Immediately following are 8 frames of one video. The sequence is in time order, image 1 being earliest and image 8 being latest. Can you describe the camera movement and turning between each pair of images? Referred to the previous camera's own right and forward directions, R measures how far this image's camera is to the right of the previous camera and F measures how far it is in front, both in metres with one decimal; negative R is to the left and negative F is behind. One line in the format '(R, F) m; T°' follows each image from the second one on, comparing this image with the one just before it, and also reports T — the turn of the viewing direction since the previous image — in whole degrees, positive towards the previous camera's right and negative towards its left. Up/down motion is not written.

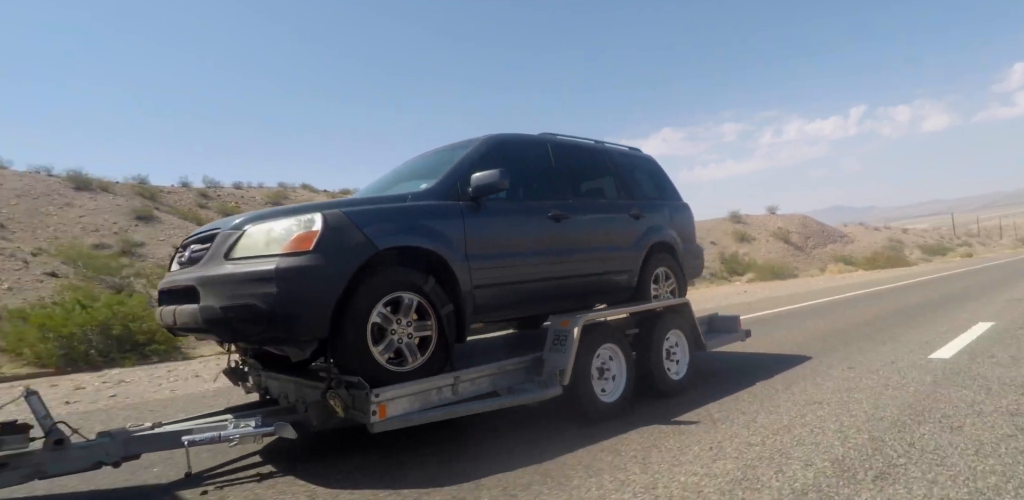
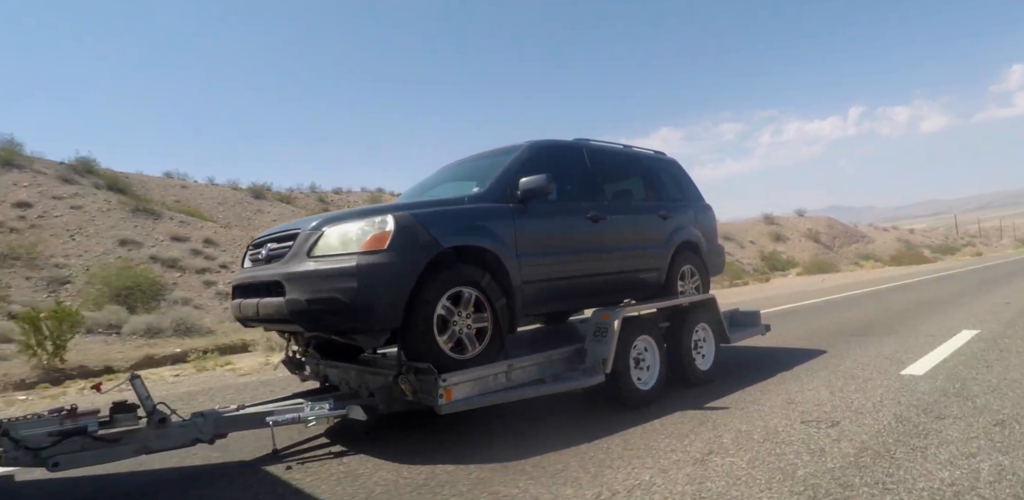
(-0.4, -0.4) m; 0°
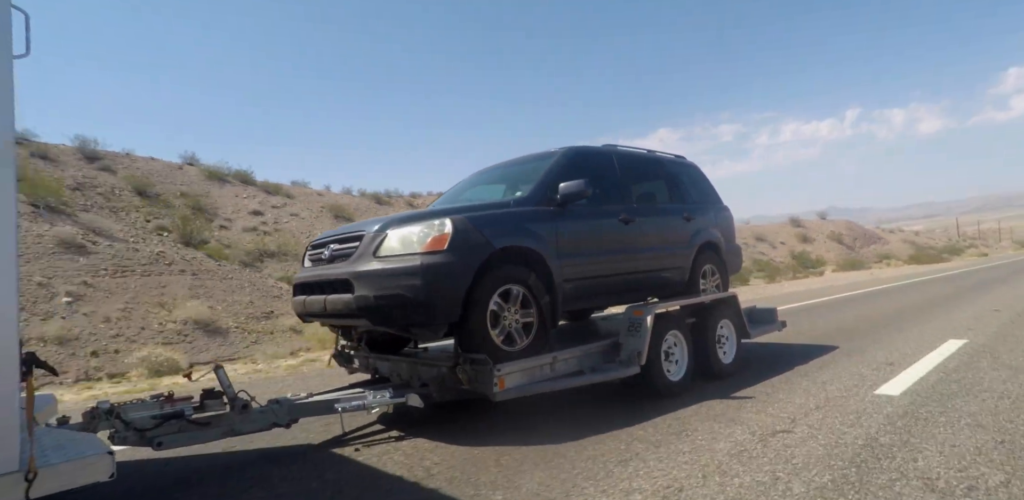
(-0.4, -0.4) m; 0°
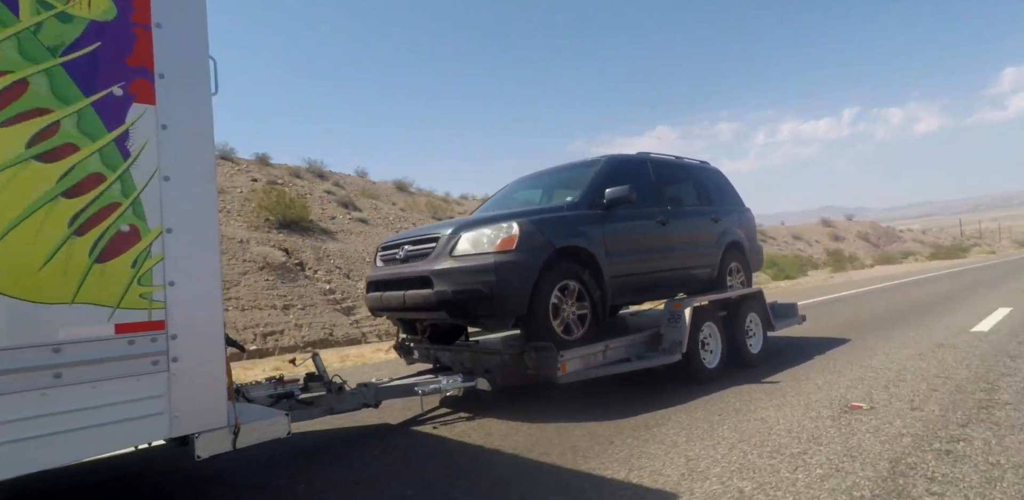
(-0.5, -0.6) m; 0°
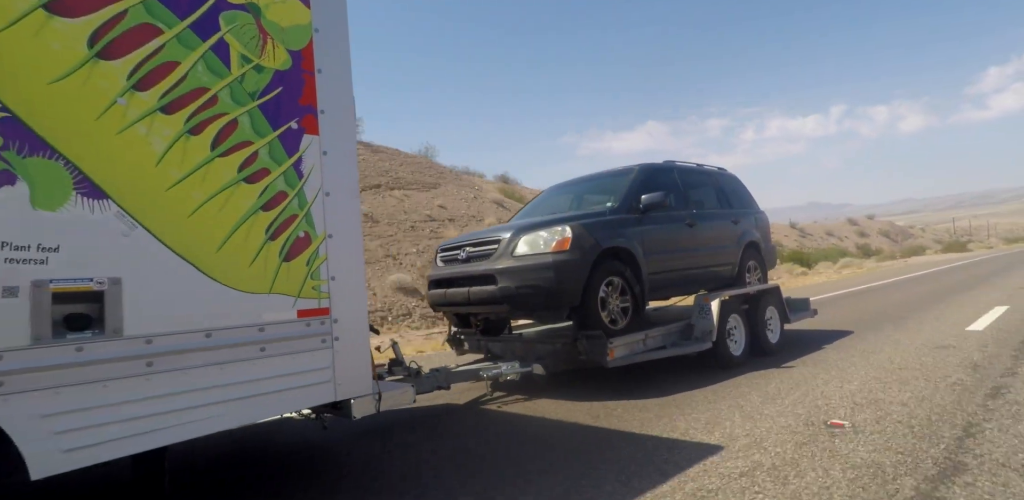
(-0.5, -0.7) m; 0°
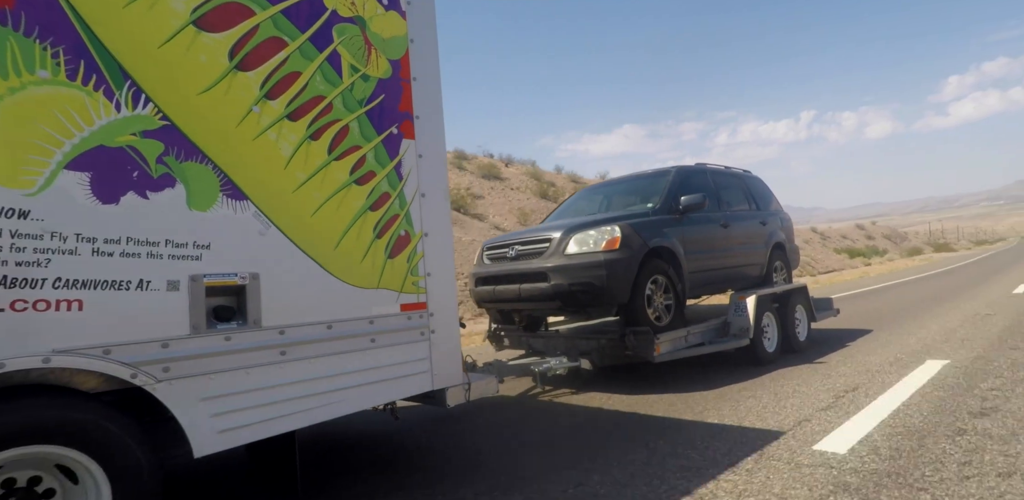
(-0.5, -0.2) m; 0°
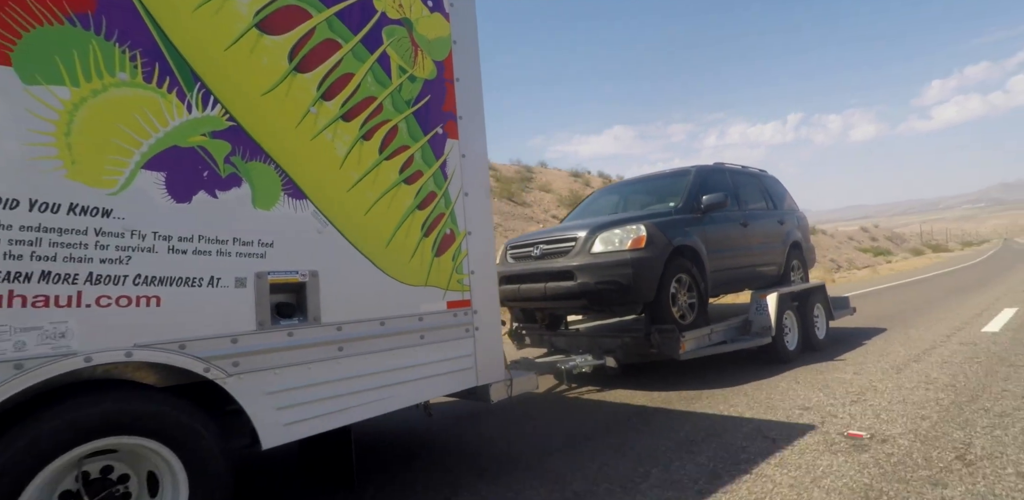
(-0.2, -0.1) m; 0°
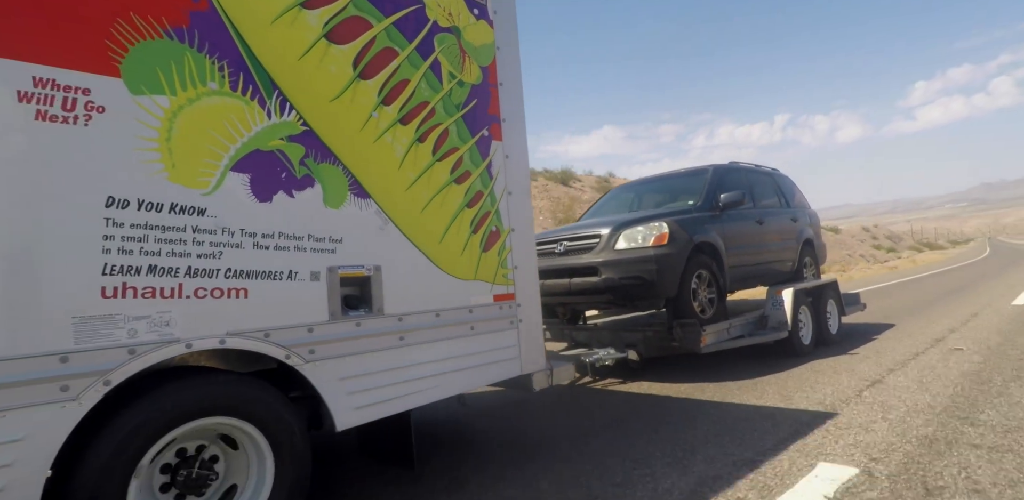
(-0.3, -0.2) m; 0°
